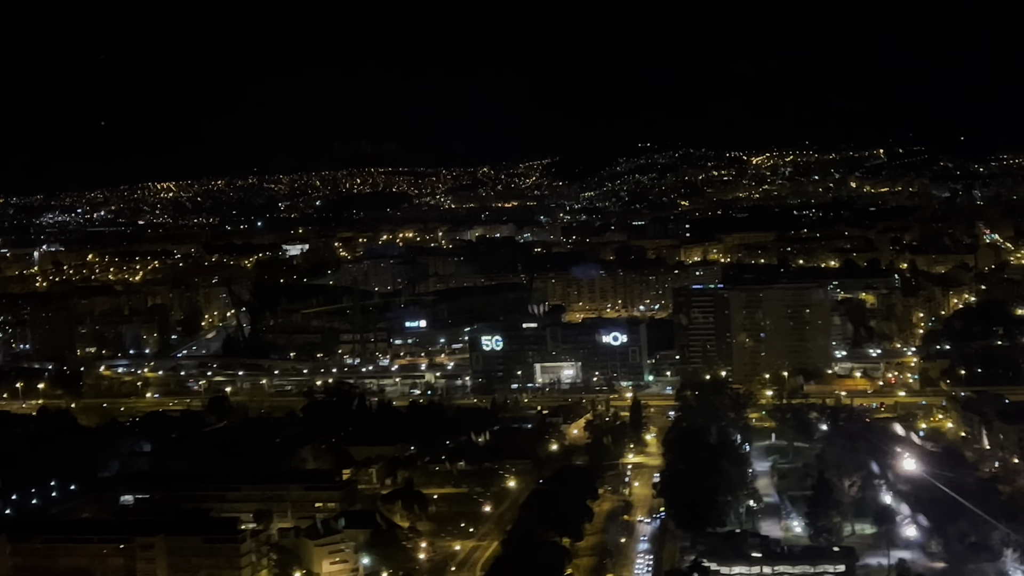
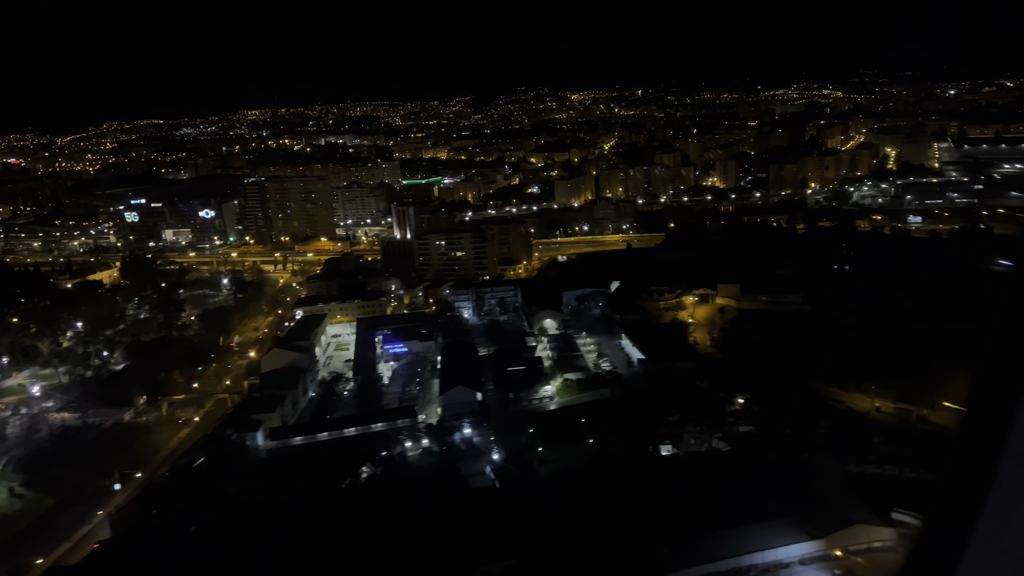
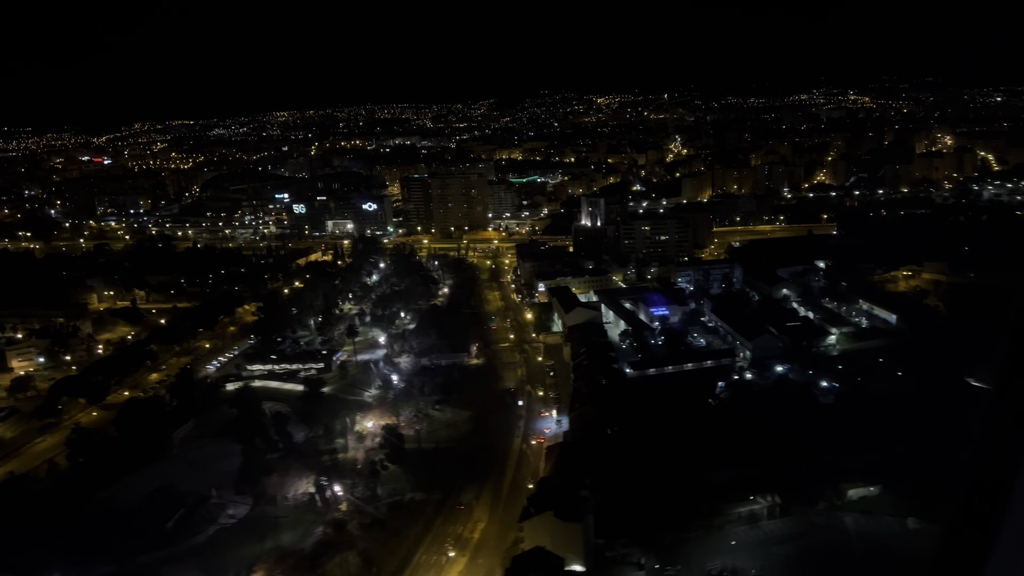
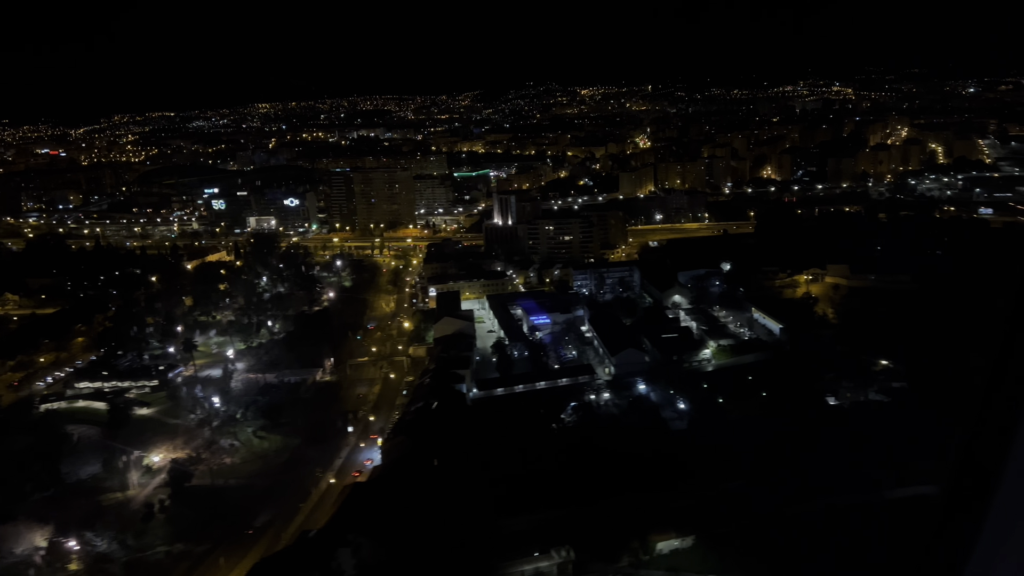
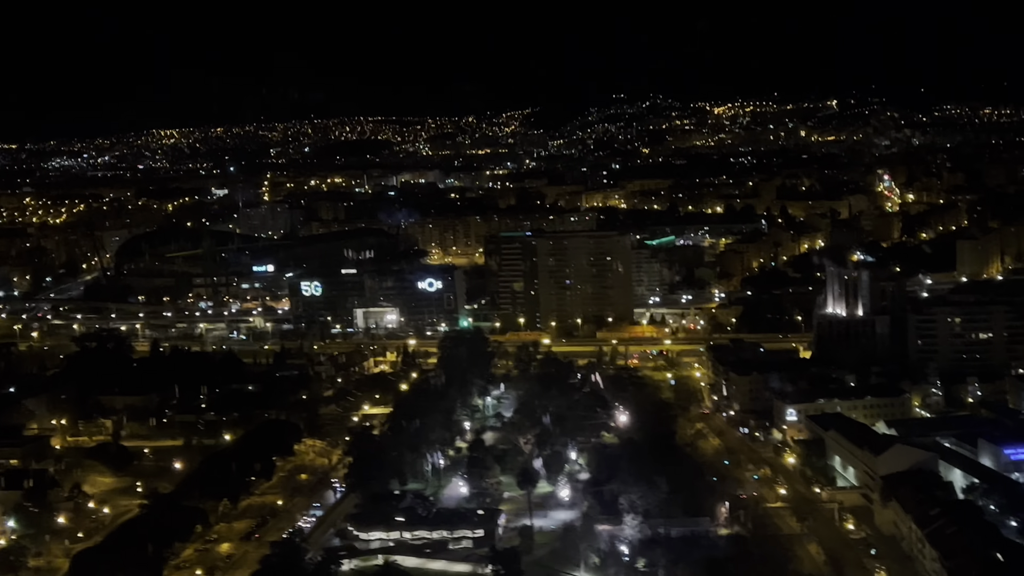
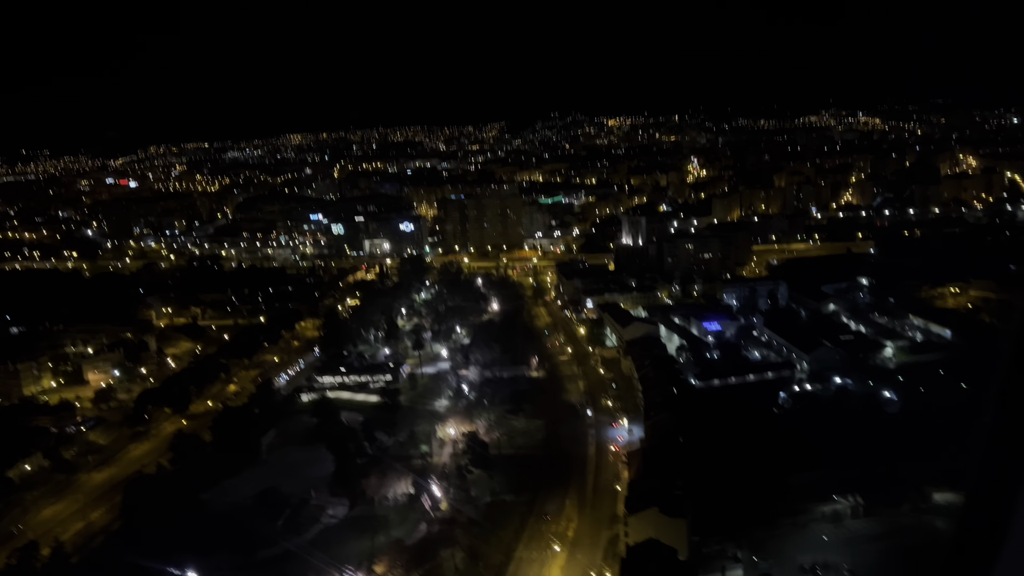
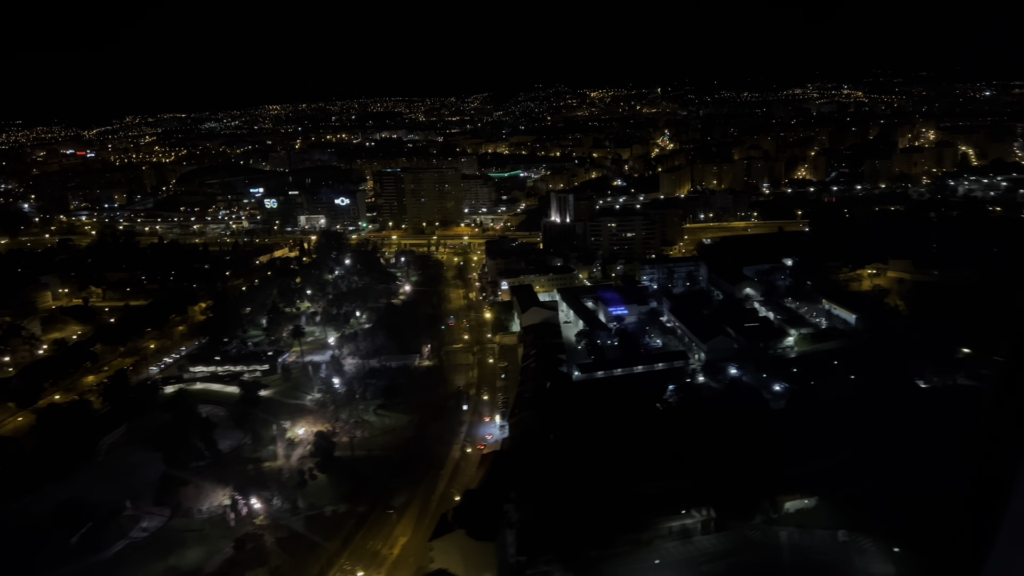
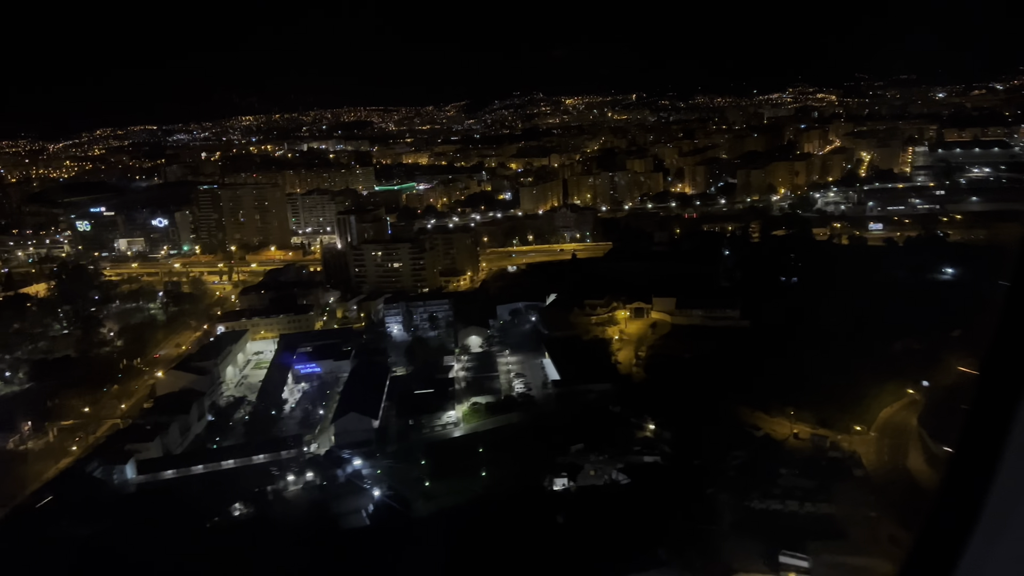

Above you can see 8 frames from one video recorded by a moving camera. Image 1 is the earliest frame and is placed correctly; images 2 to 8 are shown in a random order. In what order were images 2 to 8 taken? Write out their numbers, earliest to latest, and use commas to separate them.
5, 6, 3, 7, 4, 2, 8
